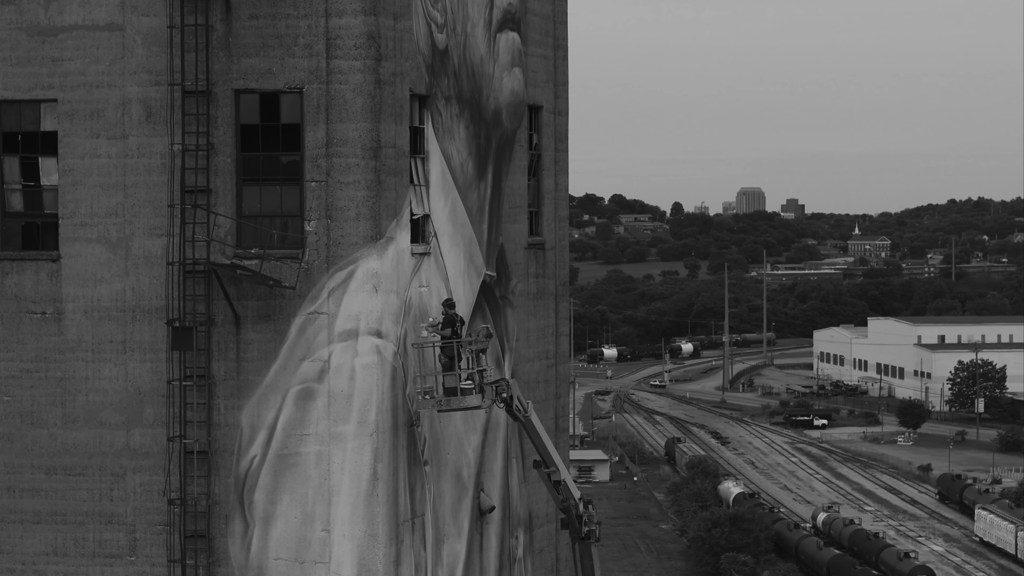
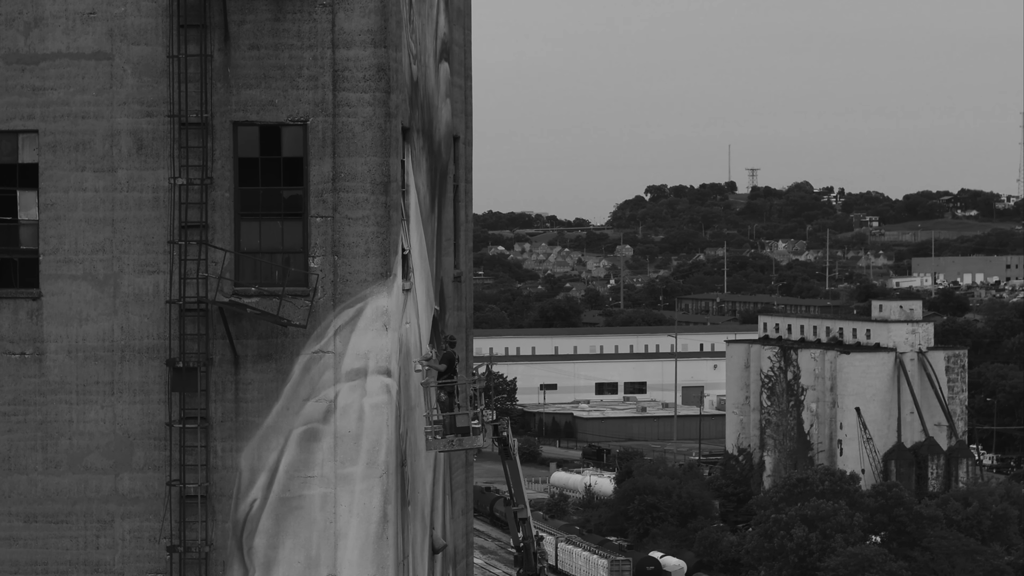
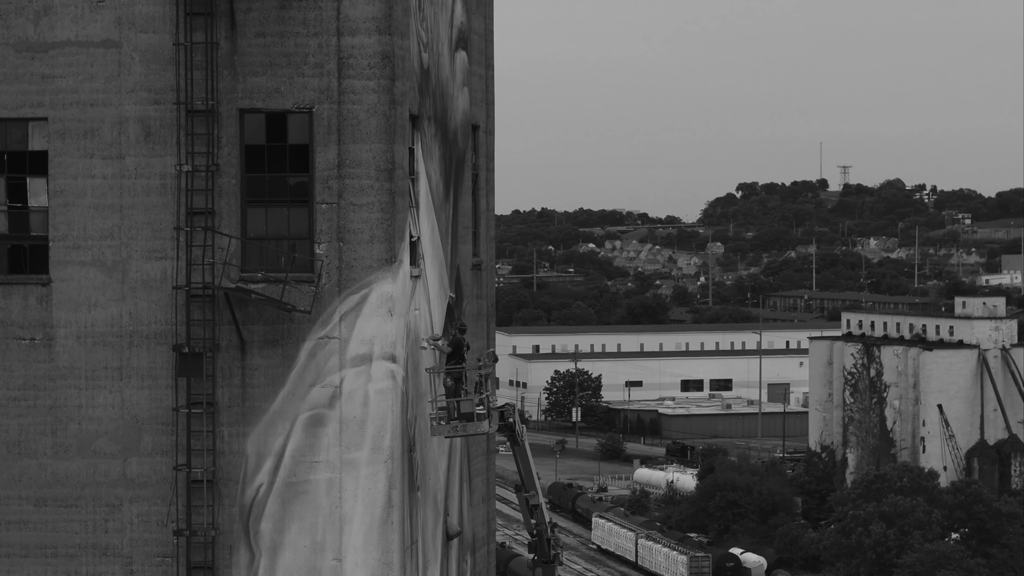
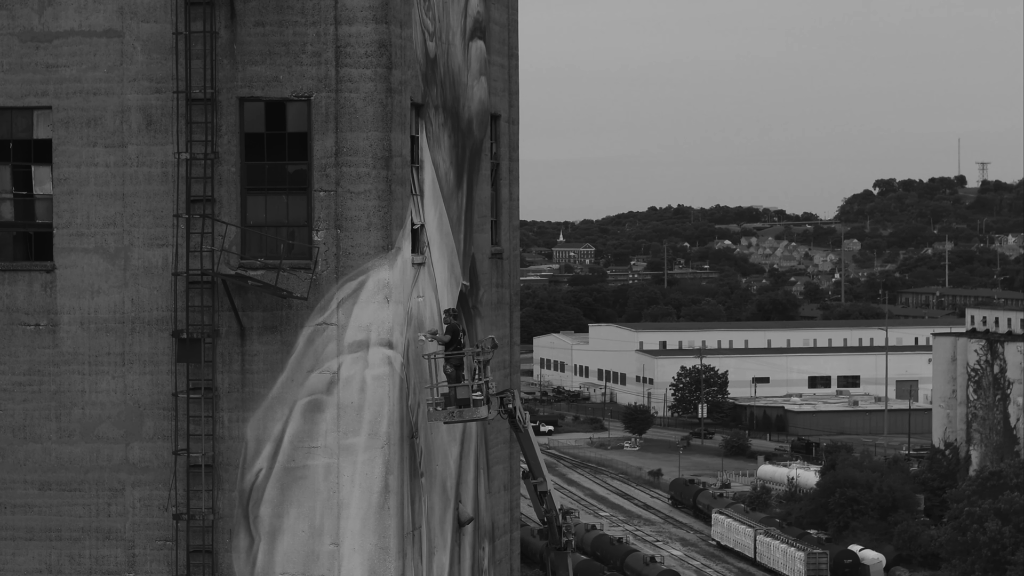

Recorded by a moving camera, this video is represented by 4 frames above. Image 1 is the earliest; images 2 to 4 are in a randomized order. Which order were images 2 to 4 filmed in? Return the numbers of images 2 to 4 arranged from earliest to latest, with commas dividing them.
4, 3, 2
